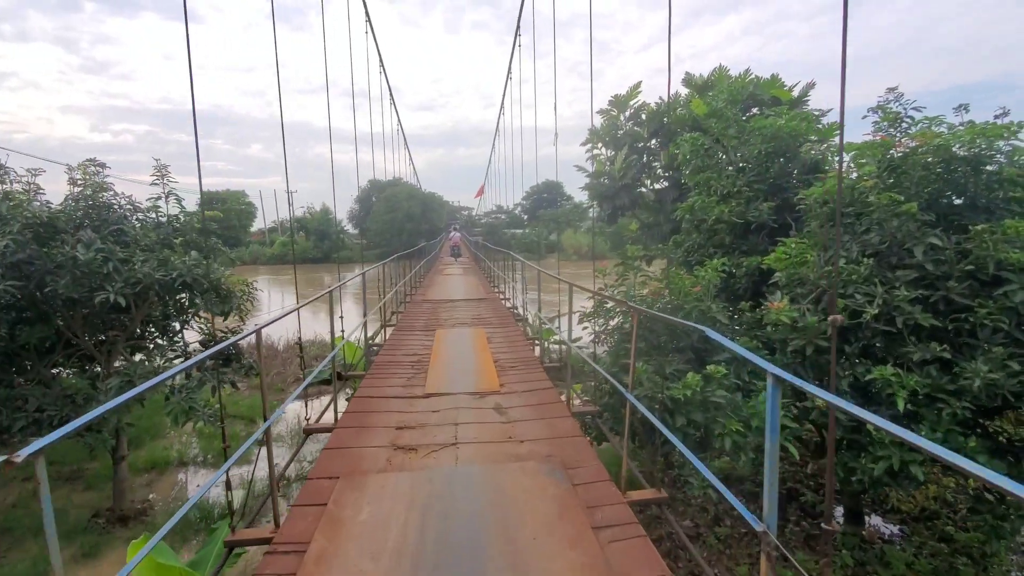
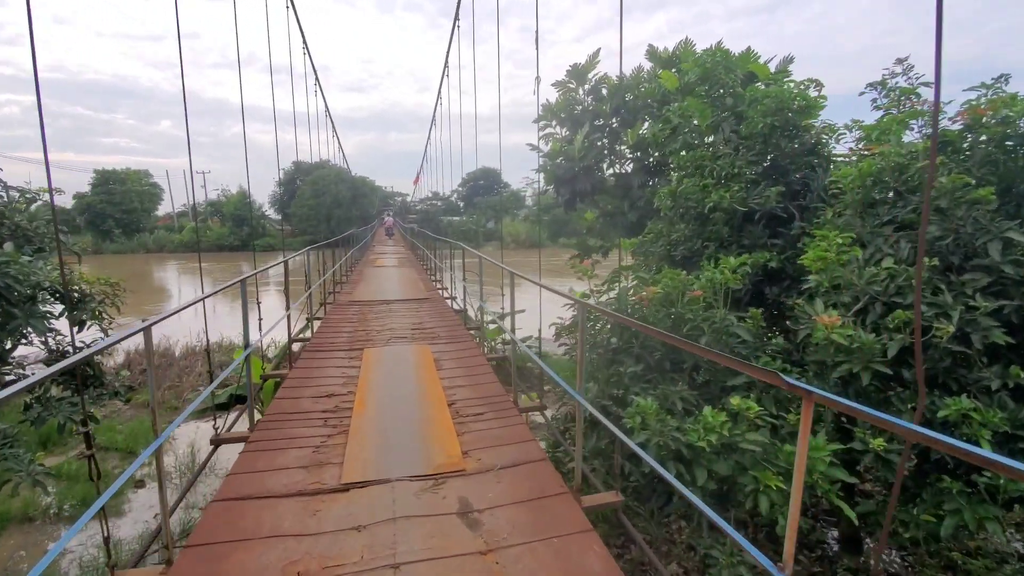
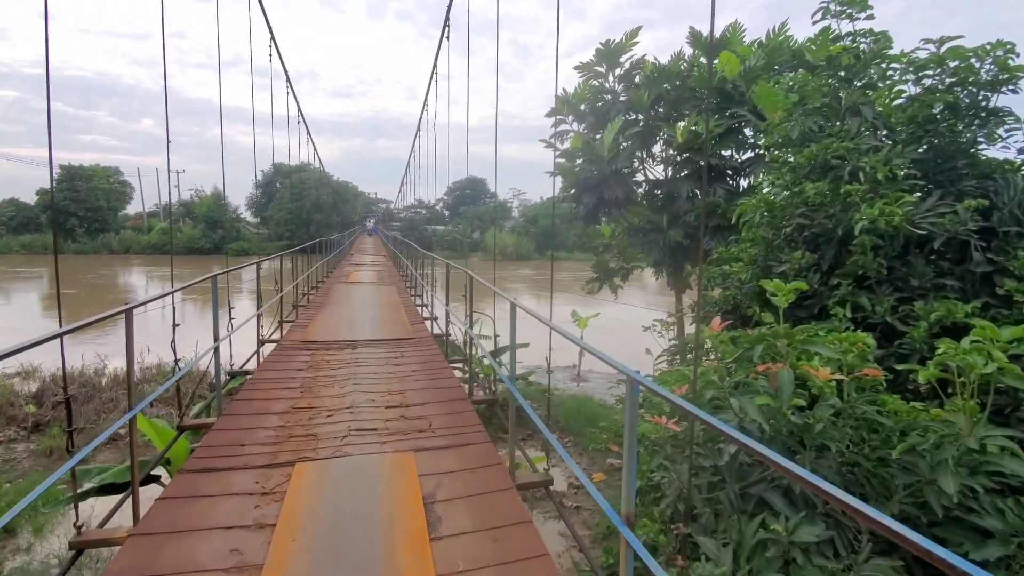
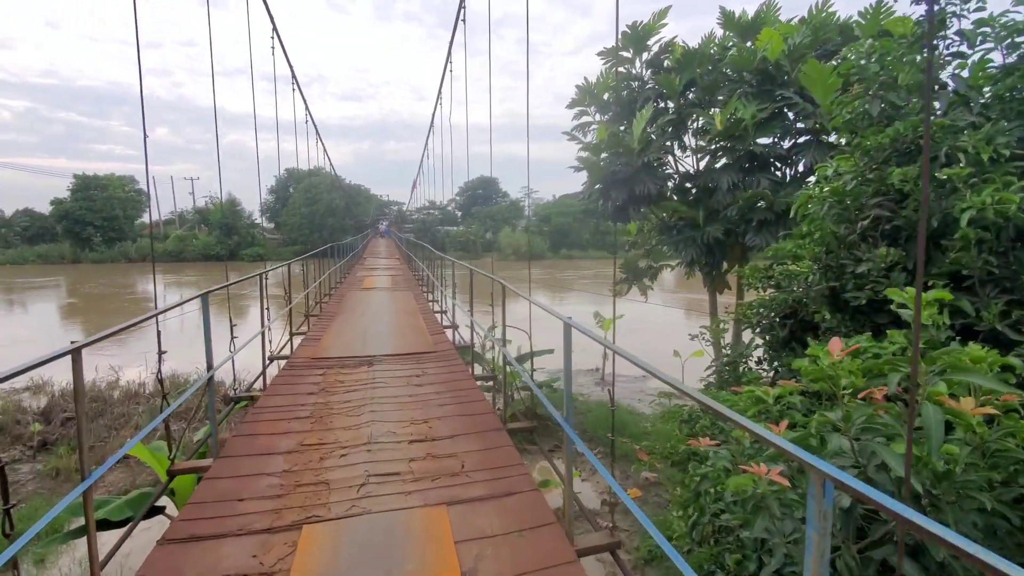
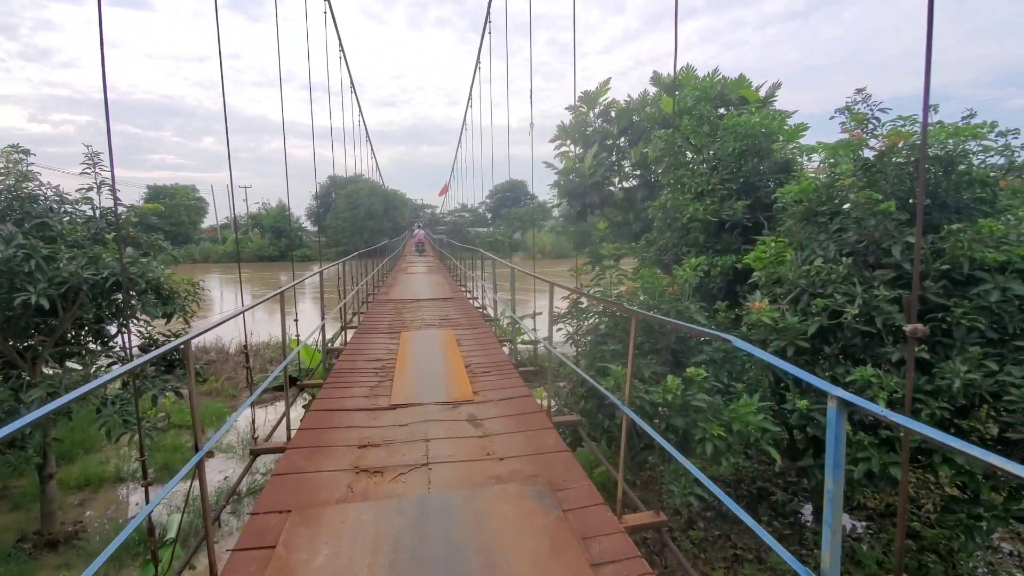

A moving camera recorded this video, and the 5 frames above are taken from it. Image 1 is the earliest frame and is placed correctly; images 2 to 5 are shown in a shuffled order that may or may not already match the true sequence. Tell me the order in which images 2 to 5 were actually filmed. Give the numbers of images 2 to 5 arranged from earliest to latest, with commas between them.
5, 2, 3, 4
